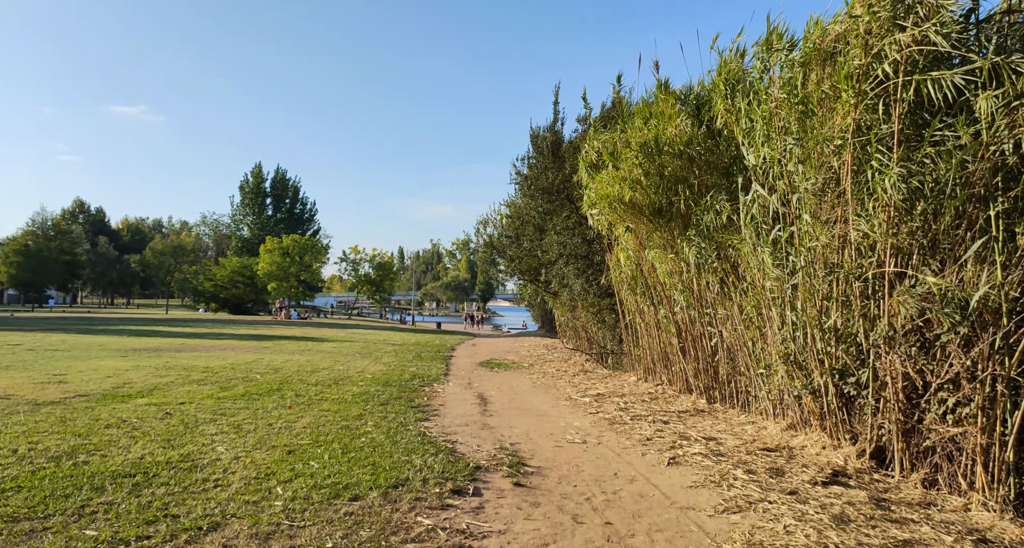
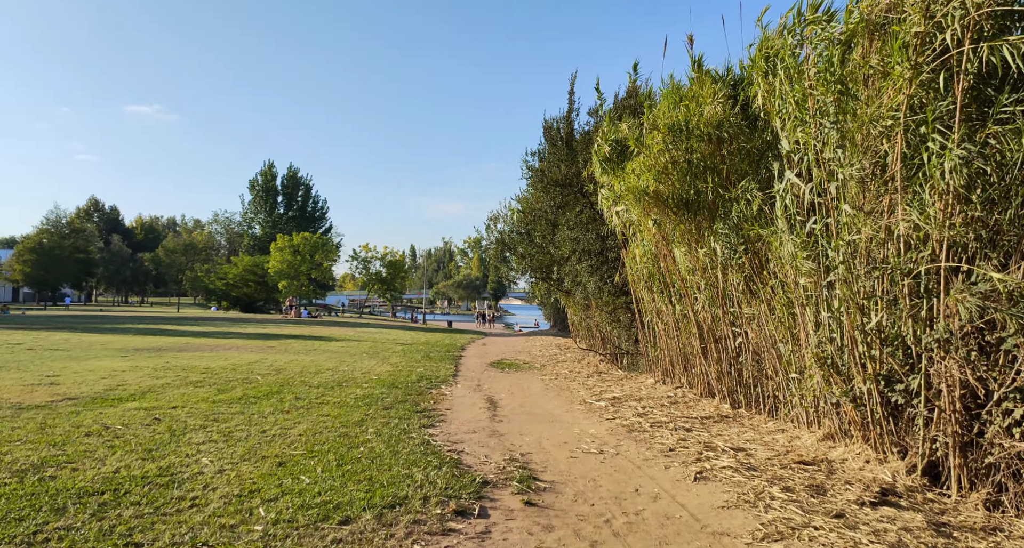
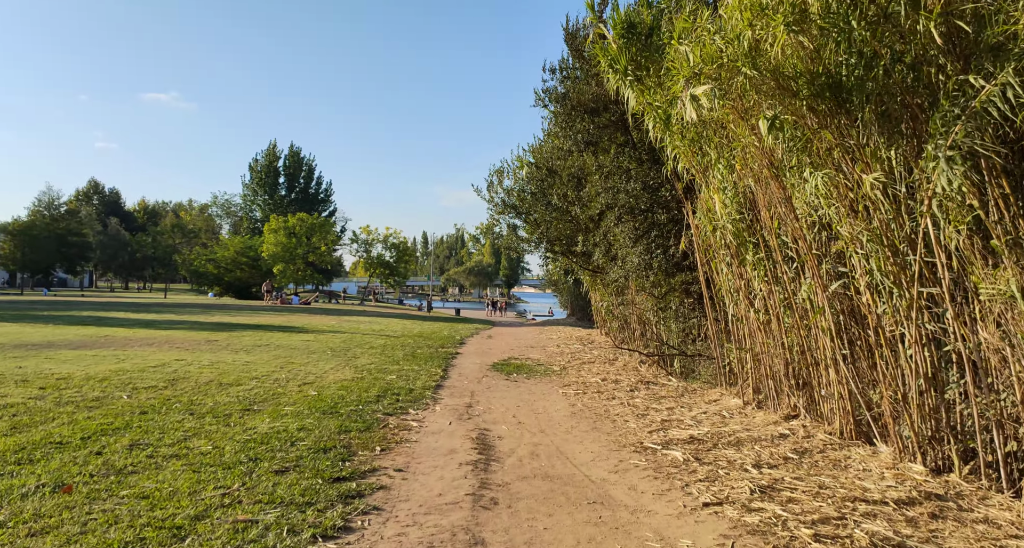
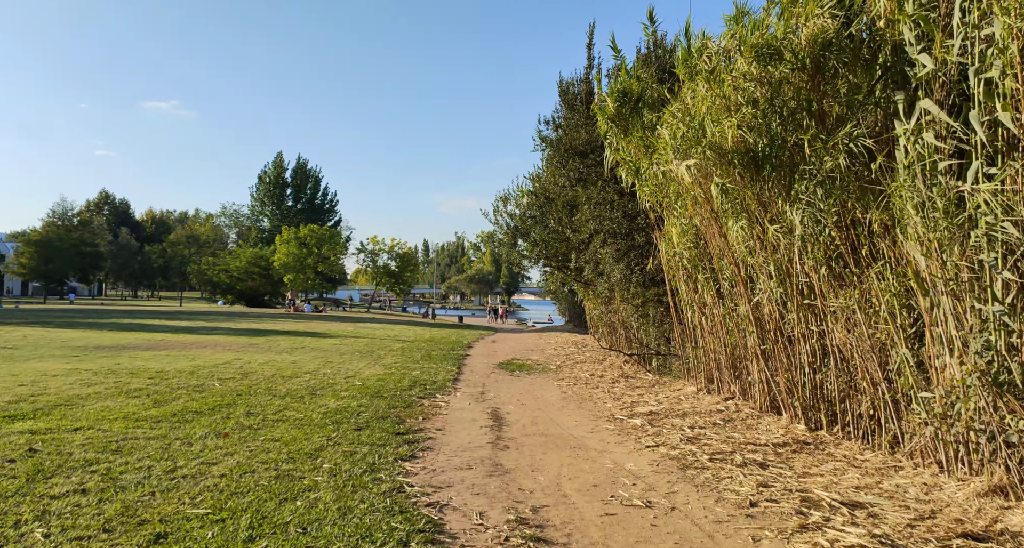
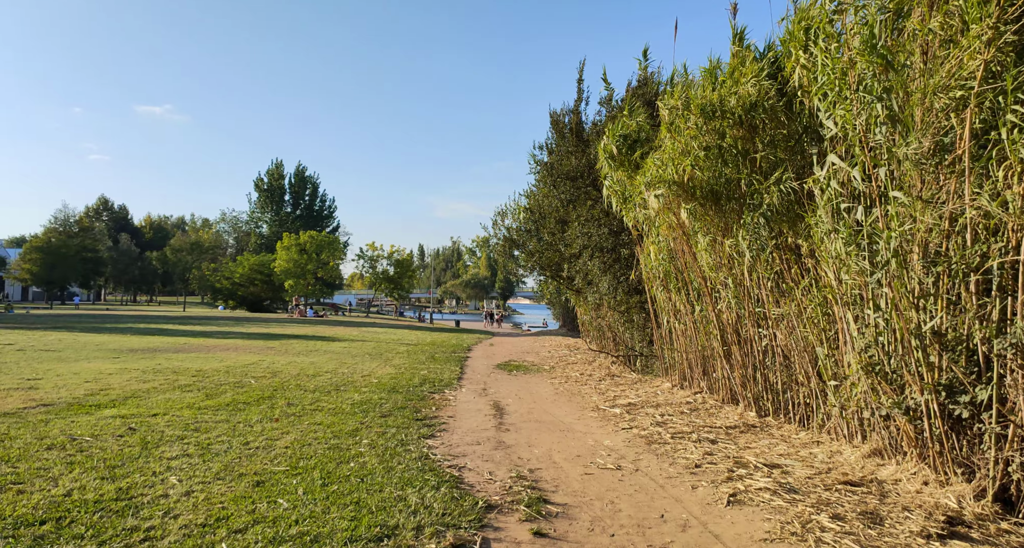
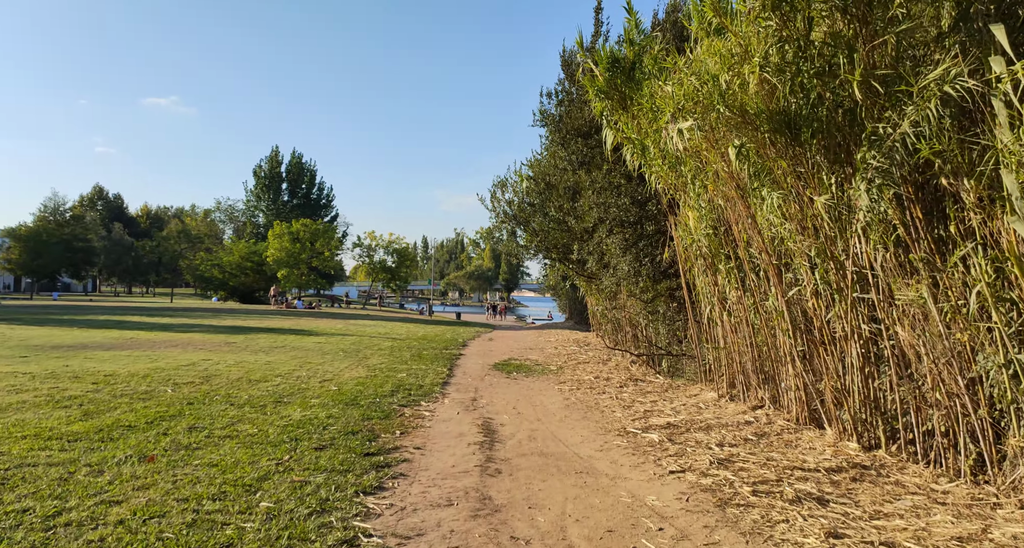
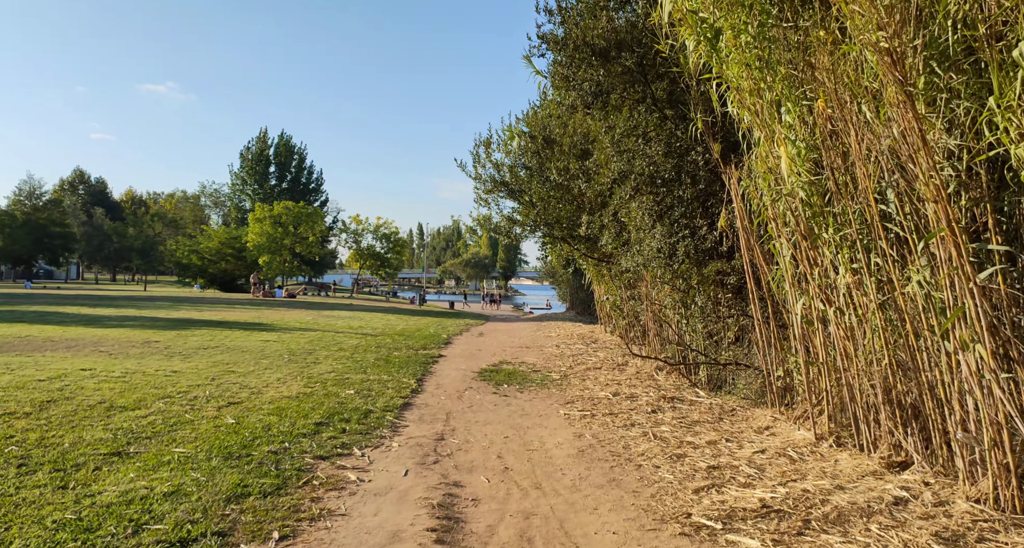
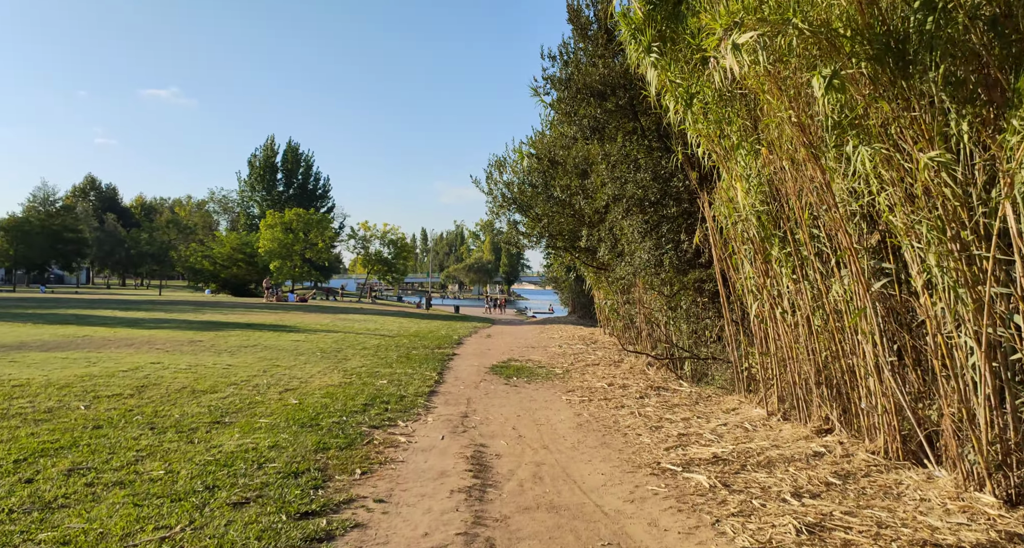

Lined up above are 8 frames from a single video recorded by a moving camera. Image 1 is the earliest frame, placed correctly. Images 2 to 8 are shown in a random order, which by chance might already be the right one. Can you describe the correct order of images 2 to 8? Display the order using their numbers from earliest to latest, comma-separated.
2, 5, 4, 6, 3, 8, 7
